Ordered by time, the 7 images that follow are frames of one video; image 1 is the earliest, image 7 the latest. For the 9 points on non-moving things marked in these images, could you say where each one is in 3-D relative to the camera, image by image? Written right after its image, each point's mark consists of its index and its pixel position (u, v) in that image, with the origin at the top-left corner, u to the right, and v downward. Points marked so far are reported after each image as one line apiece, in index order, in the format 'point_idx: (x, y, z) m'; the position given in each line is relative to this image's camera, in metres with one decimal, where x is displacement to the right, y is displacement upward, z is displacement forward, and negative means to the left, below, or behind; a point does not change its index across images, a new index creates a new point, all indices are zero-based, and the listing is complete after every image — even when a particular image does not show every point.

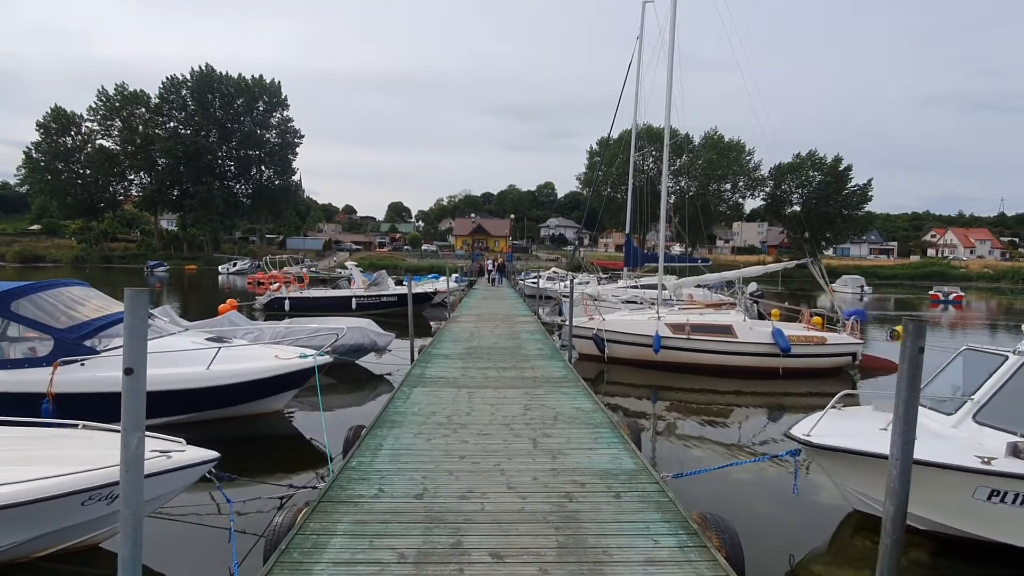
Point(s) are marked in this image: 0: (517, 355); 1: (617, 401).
0: (+0.1, -1.3, +10.4) m
1: (+2.3, -2.5, +11.9) m
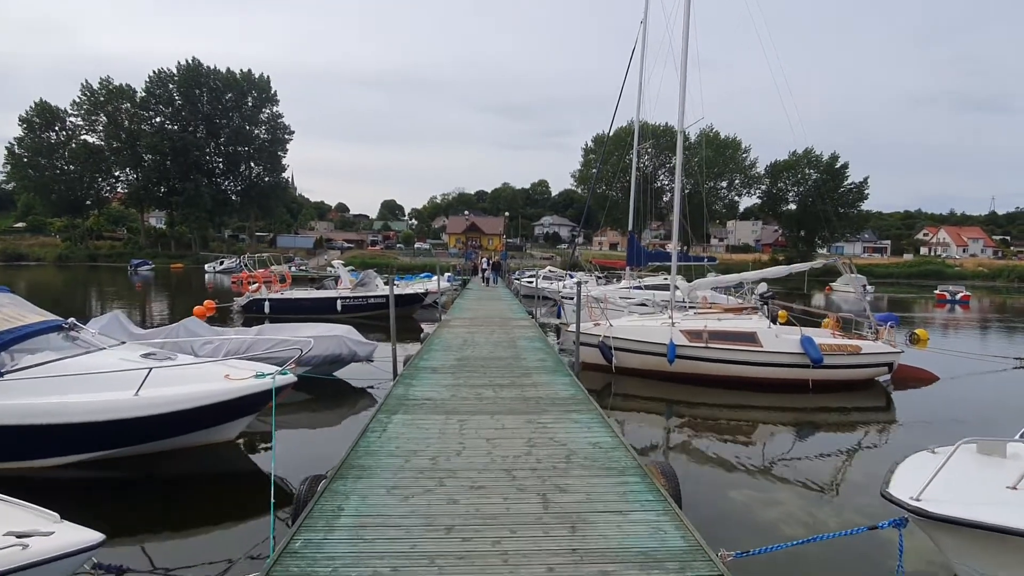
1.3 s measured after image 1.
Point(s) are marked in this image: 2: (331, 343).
0: (+0.1, -1.4, +9.1) m
1: (+2.2, -2.5, +10.5) m
2: (-3.7, -1.1, +10.5) m
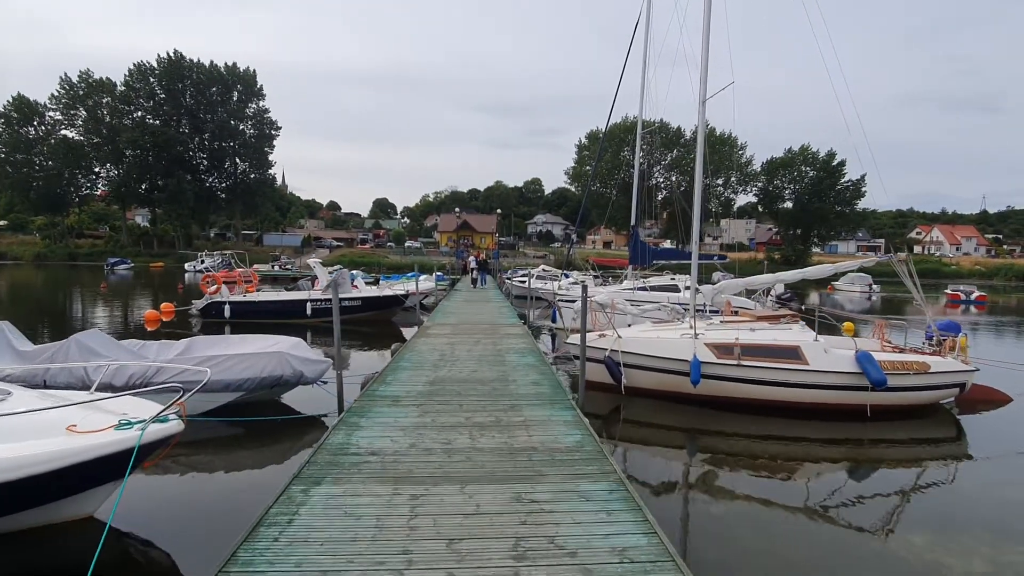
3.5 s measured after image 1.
0: (-0.2, -1.4, +7.0) m
1: (+2.0, -2.6, +8.4) m
2: (-3.9, -1.2, +8.3) m
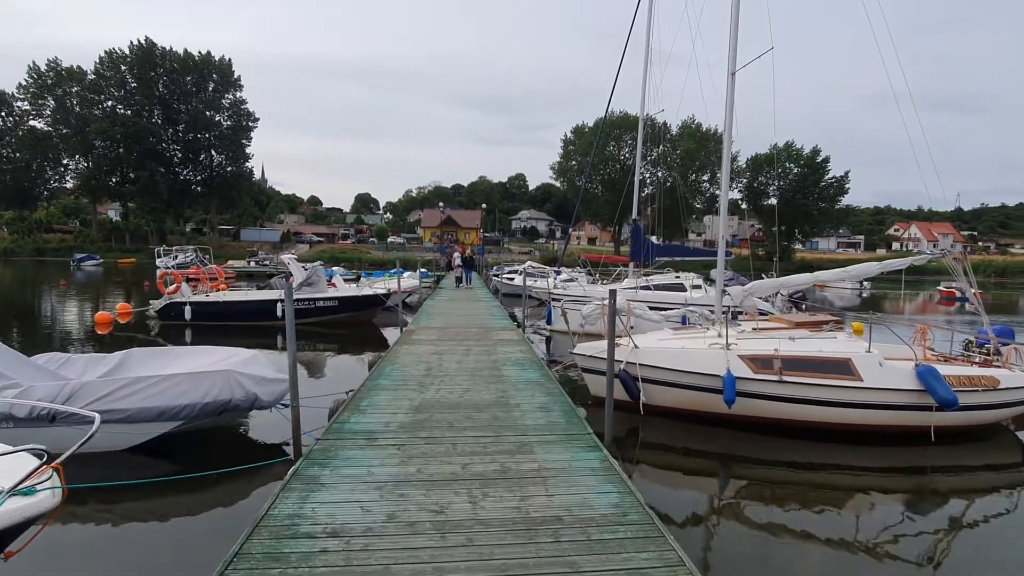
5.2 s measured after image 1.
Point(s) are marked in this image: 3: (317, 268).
0: (-0.1, -1.5, +5.5) m
1: (+2.0, -2.6, +7.1) m
2: (-3.8, -1.2, +6.7) m
3: (-6.8, +0.7, +18.2) m
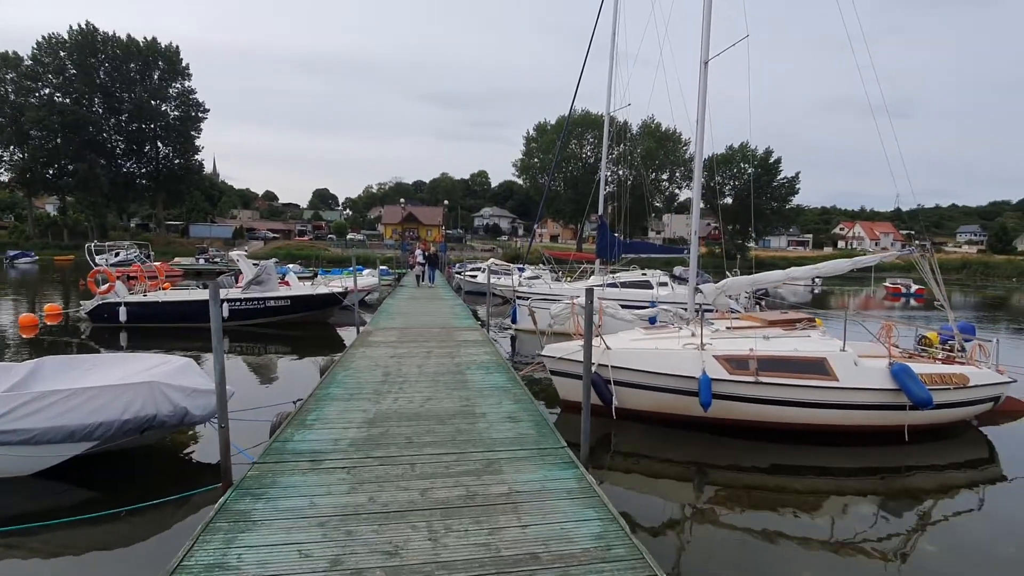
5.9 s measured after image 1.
0: (-0.4, -1.5, +4.9) m
1: (+1.6, -2.6, +6.7) m
2: (-4.2, -1.2, +5.9) m
3: (-8.0, +0.7, +17.1) m
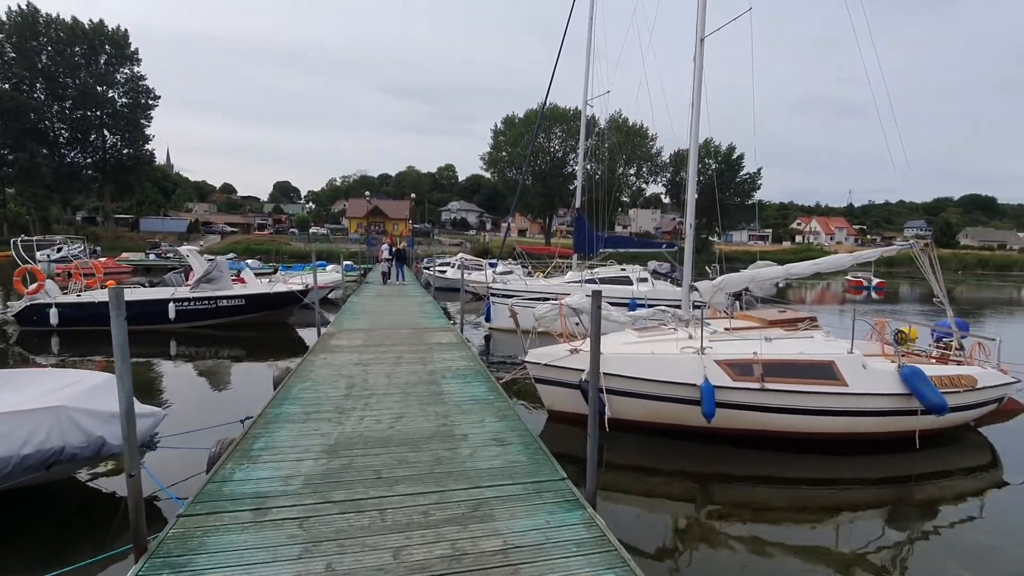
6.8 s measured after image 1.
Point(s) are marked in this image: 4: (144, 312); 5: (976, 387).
0: (-0.5, -1.5, +4.1) m
1: (+1.4, -2.6, +6.0) m
2: (-4.4, -1.2, +4.8) m
3: (-8.8, +0.8, +15.8) m
4: (-10.6, -0.7, +15.0) m
5: (+6.4, -1.4, +7.2) m
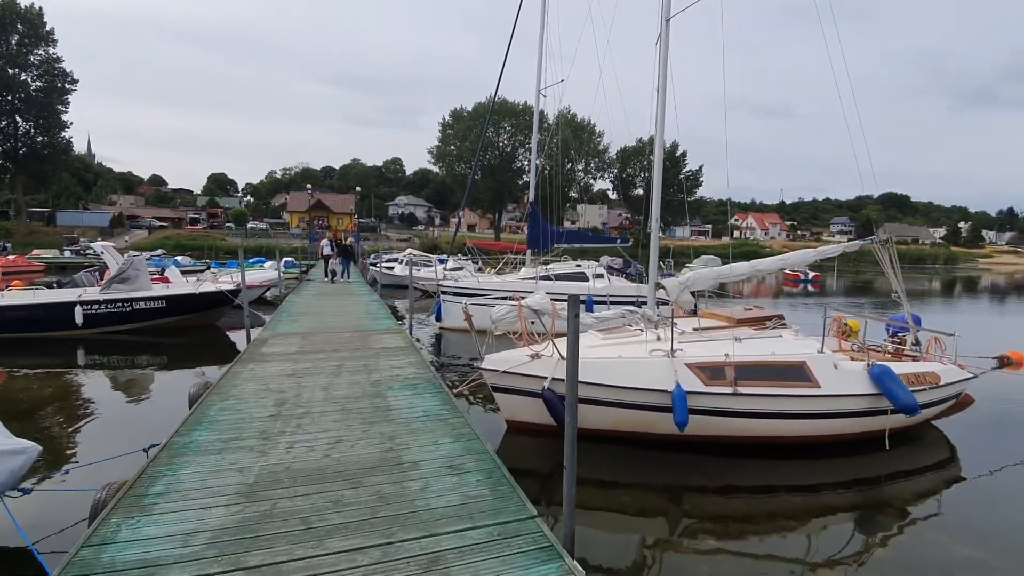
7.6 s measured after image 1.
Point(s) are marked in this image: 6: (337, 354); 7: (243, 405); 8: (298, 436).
0: (-0.7, -1.5, +3.4) m
1: (+1.0, -2.6, +5.4) m
2: (-4.7, -1.3, +3.7) m
3: (-10.2, +0.8, +14.2) m
4: (-11.9, -0.7, +13.2) m
5: (+5.8, -1.3, +7.1) m
6: (-2.9, -1.1, +8.4) m
7: (-3.0, -1.3, +5.8) m
8: (-2.0, -1.4, +4.9) m
